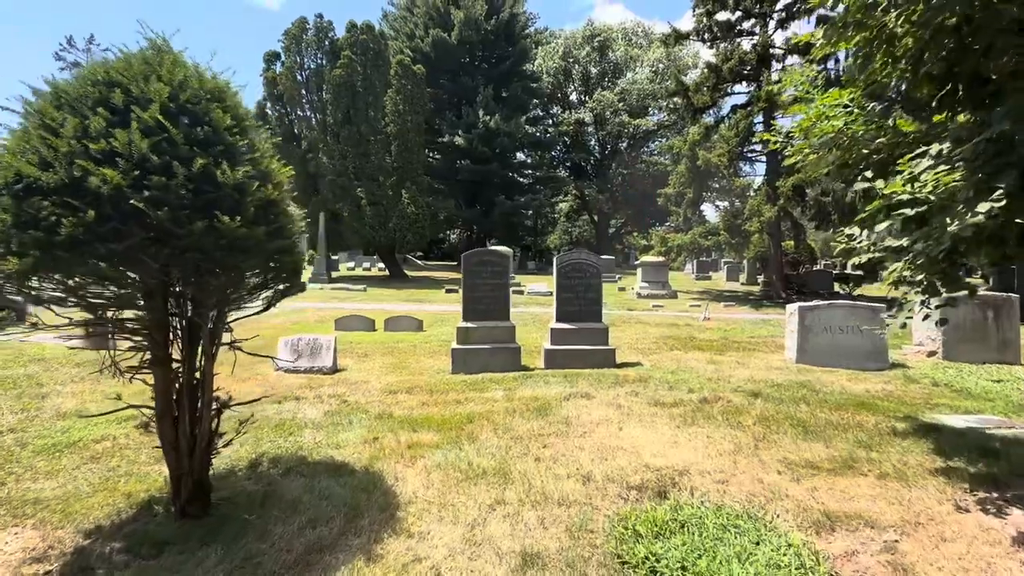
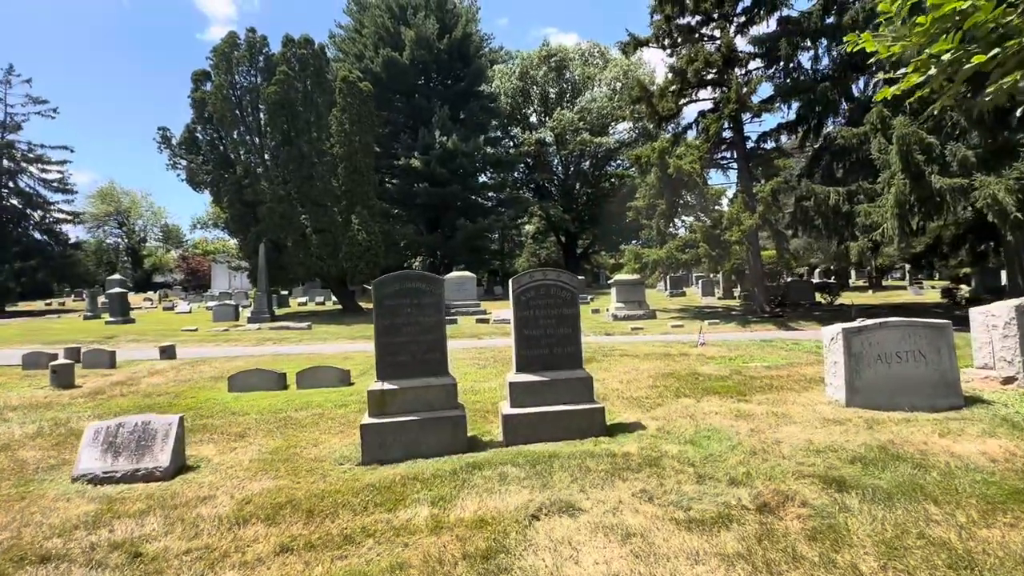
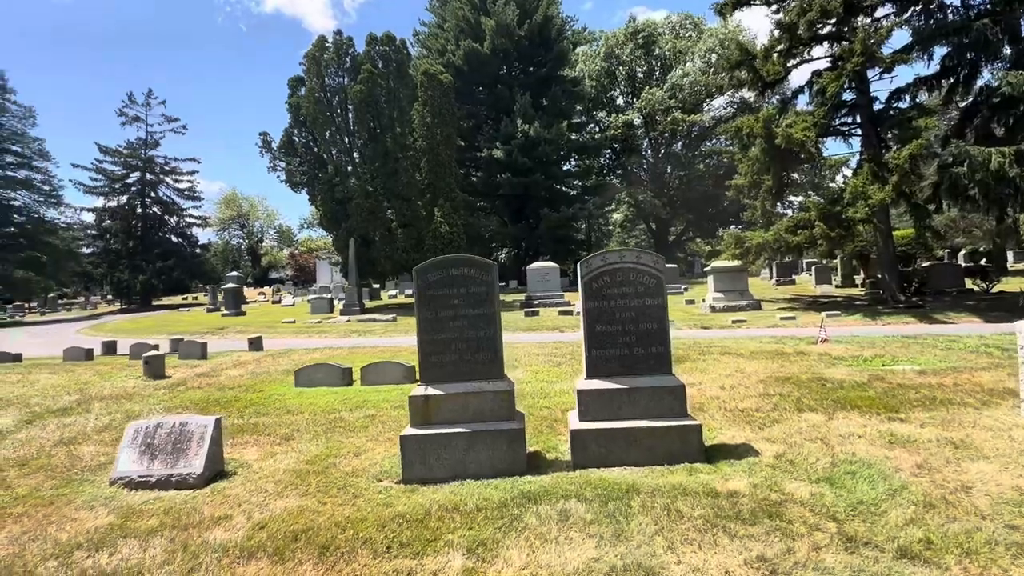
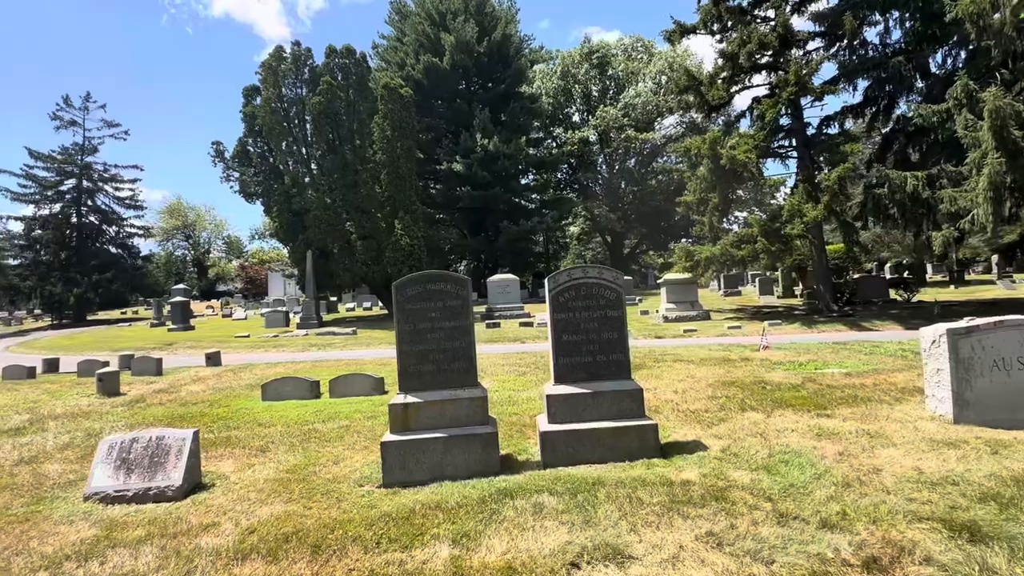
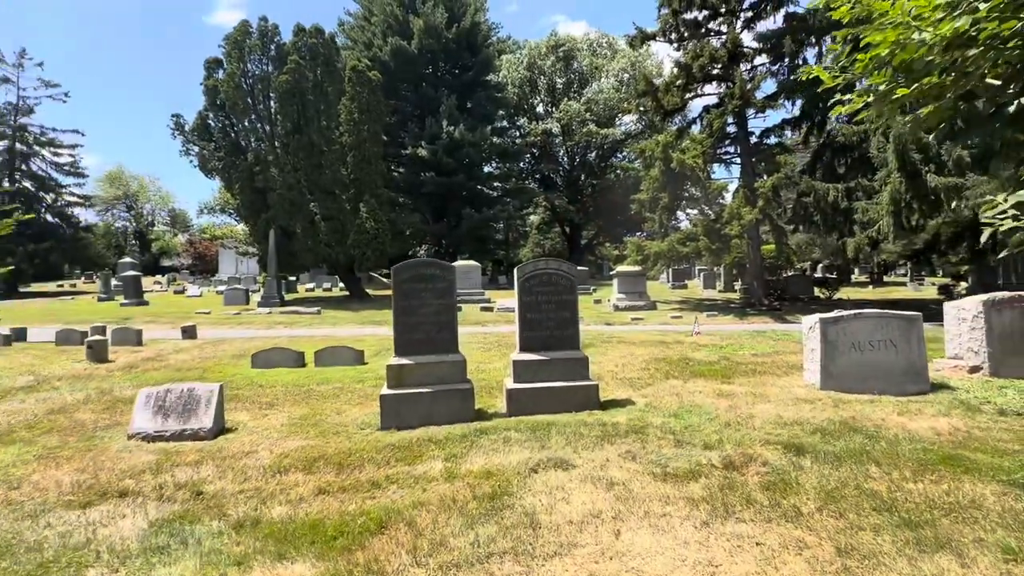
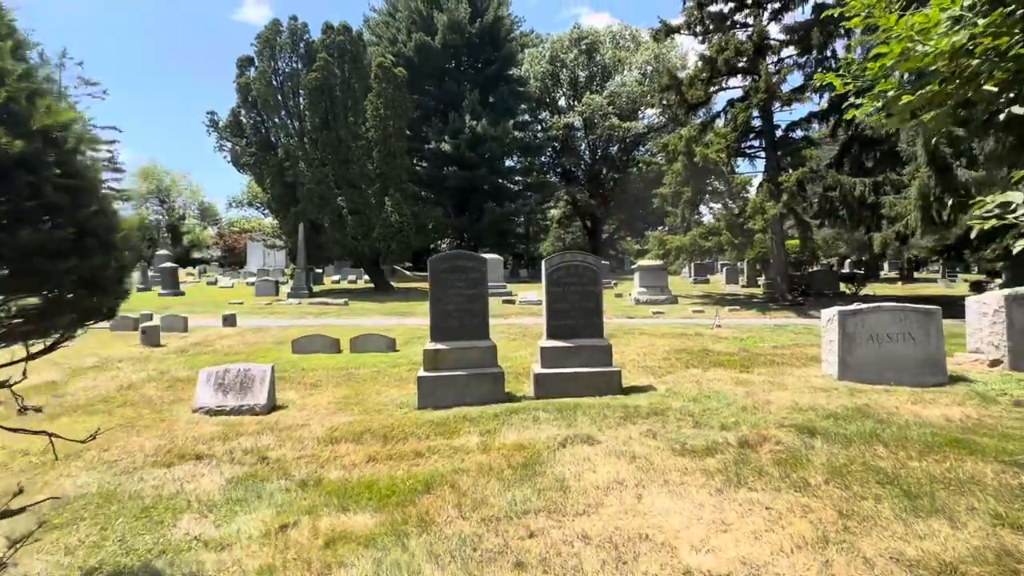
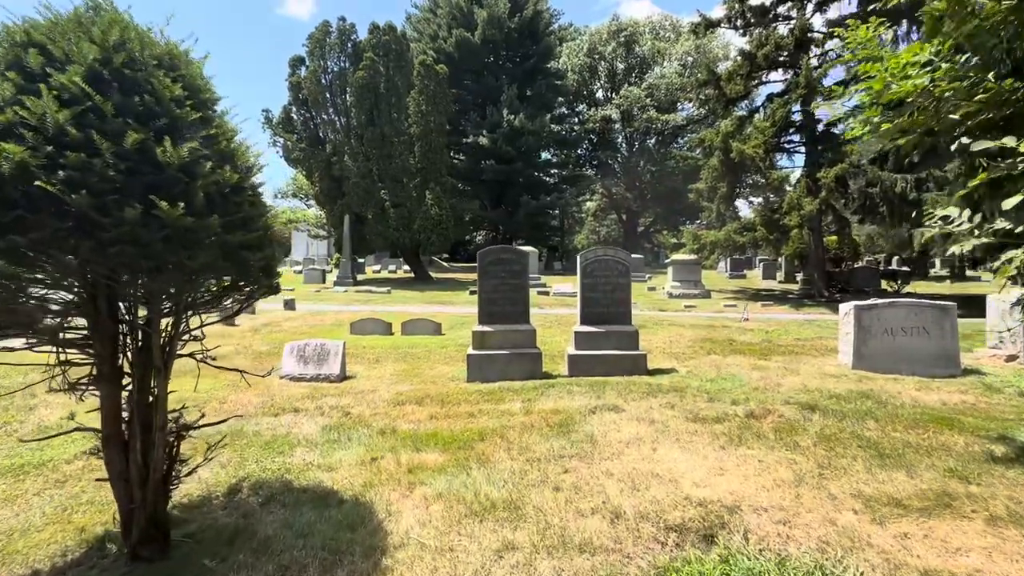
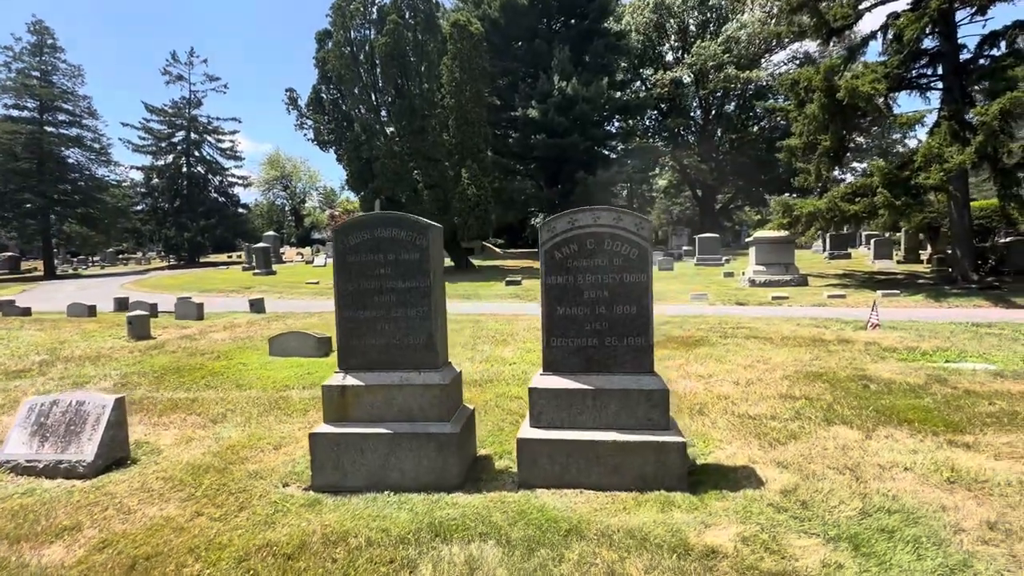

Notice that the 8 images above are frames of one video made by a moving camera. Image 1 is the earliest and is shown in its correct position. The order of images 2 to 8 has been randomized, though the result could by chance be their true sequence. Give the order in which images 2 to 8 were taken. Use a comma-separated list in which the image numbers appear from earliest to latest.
7, 6, 5, 2, 4, 3, 8
